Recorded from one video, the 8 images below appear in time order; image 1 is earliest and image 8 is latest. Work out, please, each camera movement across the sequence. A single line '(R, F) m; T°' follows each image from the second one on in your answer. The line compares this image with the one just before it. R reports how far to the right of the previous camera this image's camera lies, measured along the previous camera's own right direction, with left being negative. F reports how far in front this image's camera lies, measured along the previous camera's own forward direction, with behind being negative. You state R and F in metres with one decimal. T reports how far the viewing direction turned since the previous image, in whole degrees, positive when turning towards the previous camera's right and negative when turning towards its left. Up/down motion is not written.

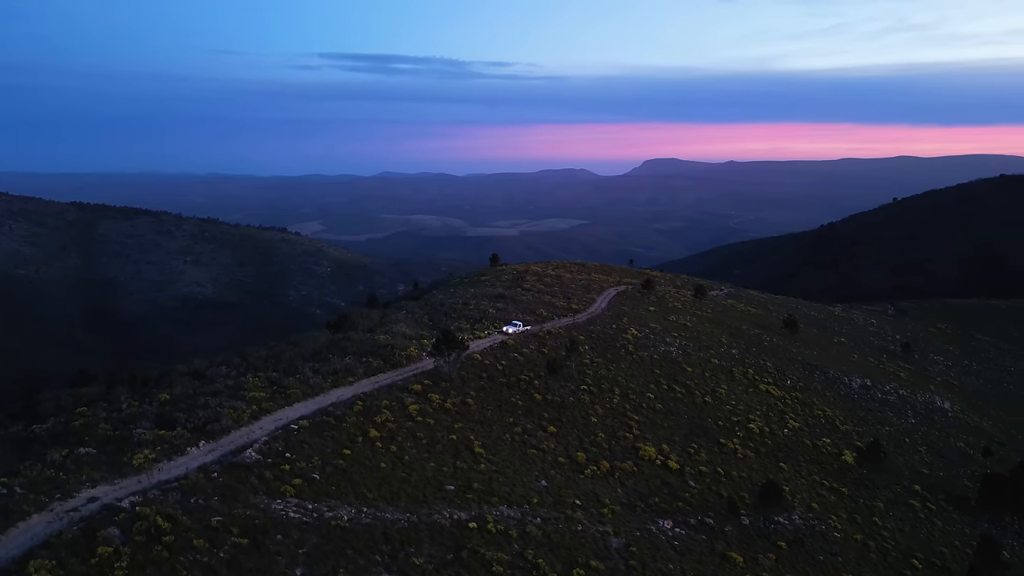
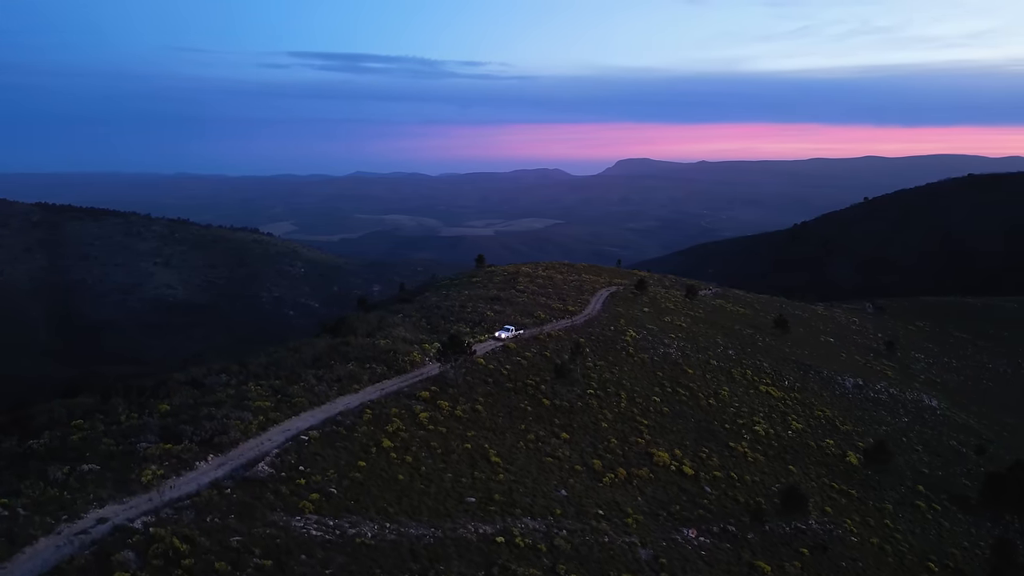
(-1.0, +0.5) m; +2°
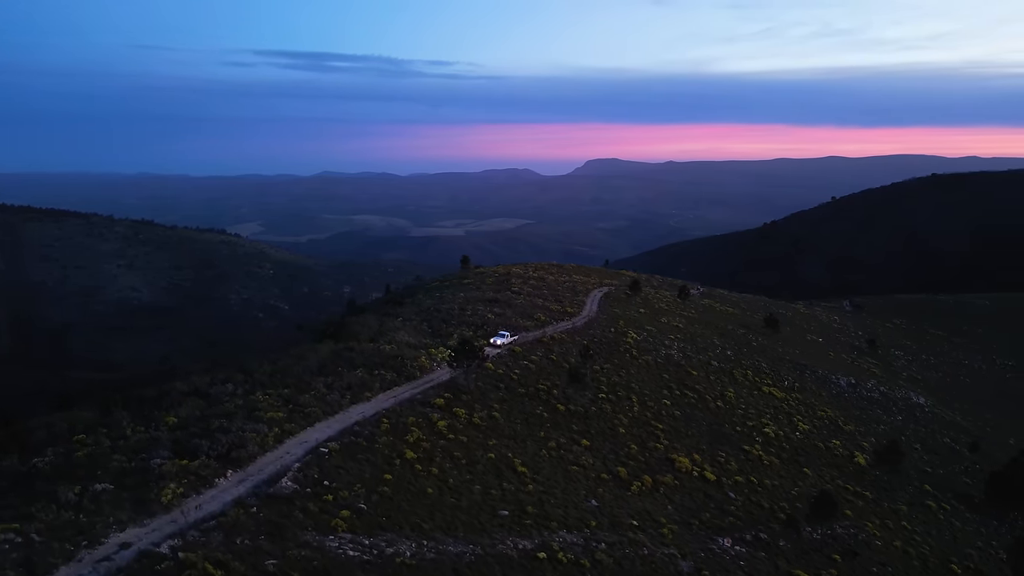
(-1.3, +0.5) m; +2°
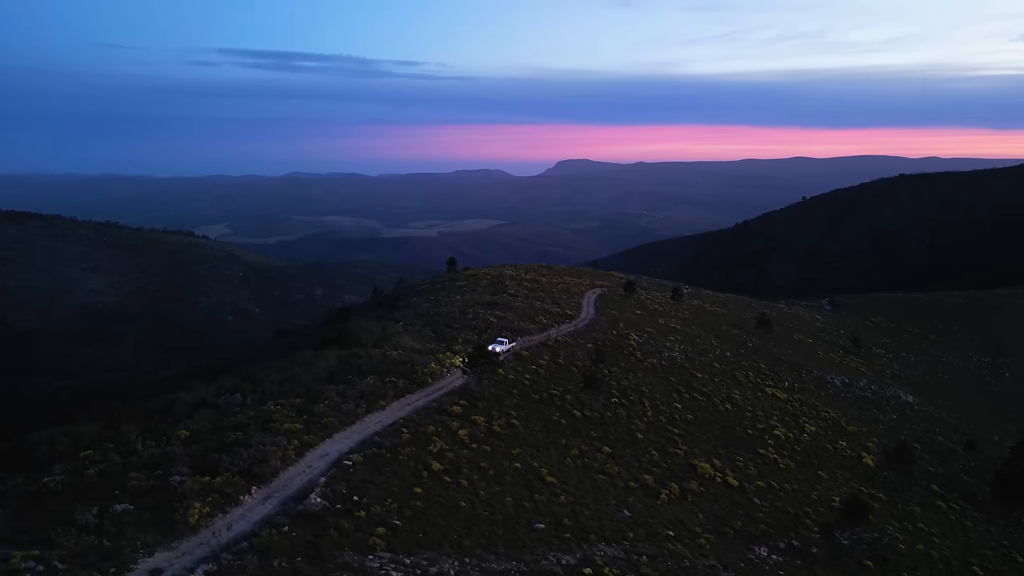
(-1.2, +0.5) m; +2°
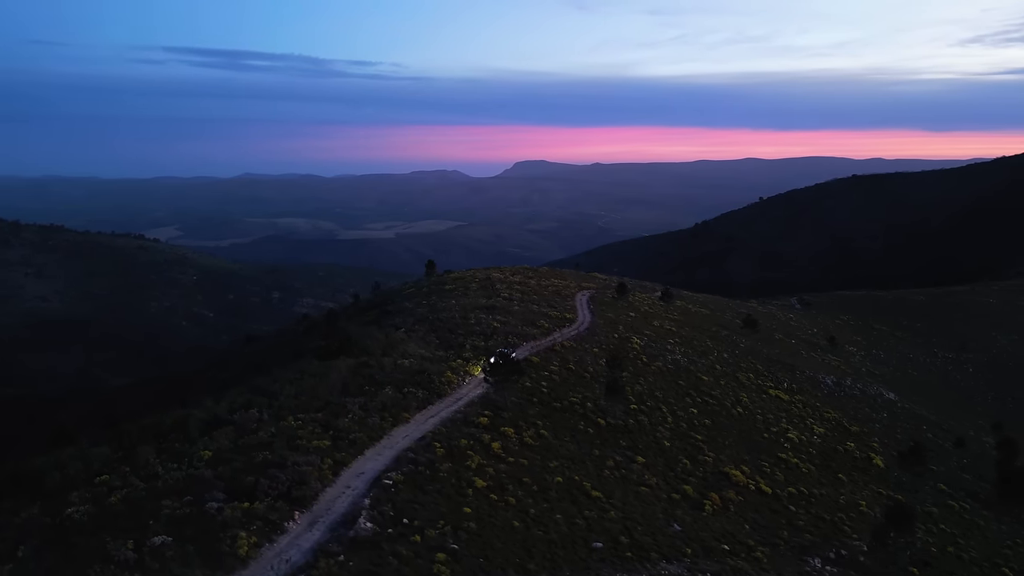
(-1.9, +0.6) m; +3°
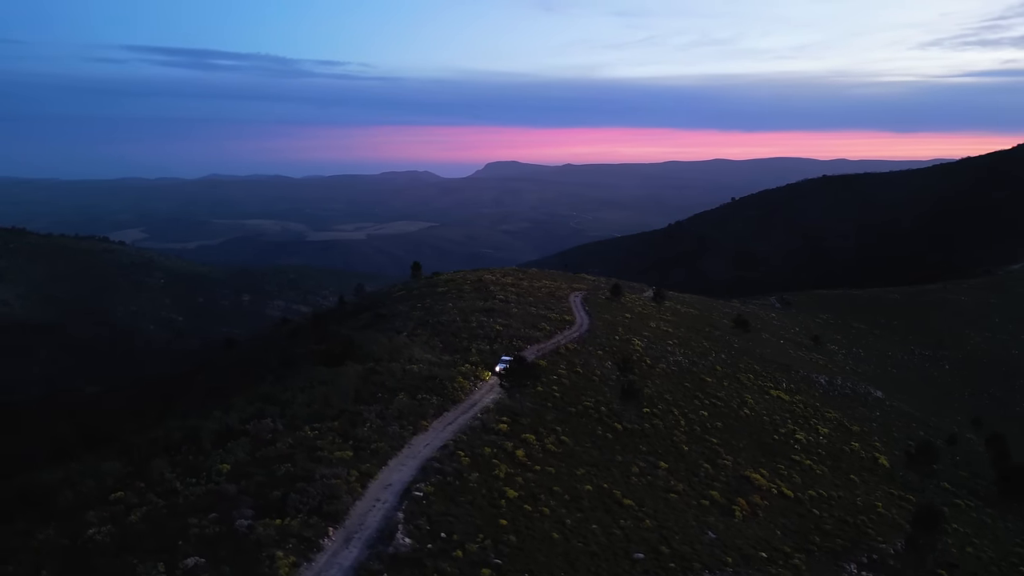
(-1.3, +0.4) m; +2°
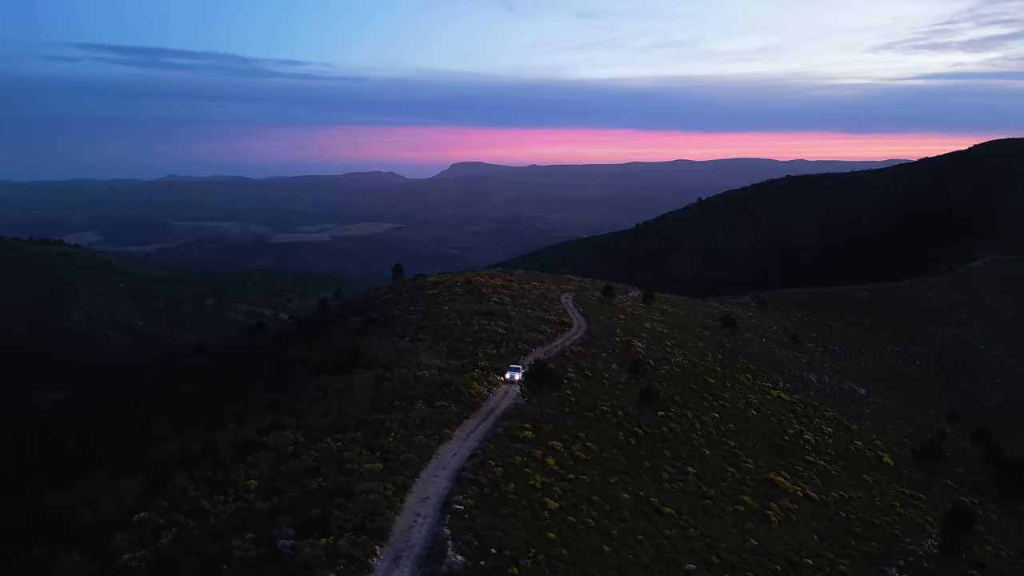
(-1.5, +0.4) m; +2°
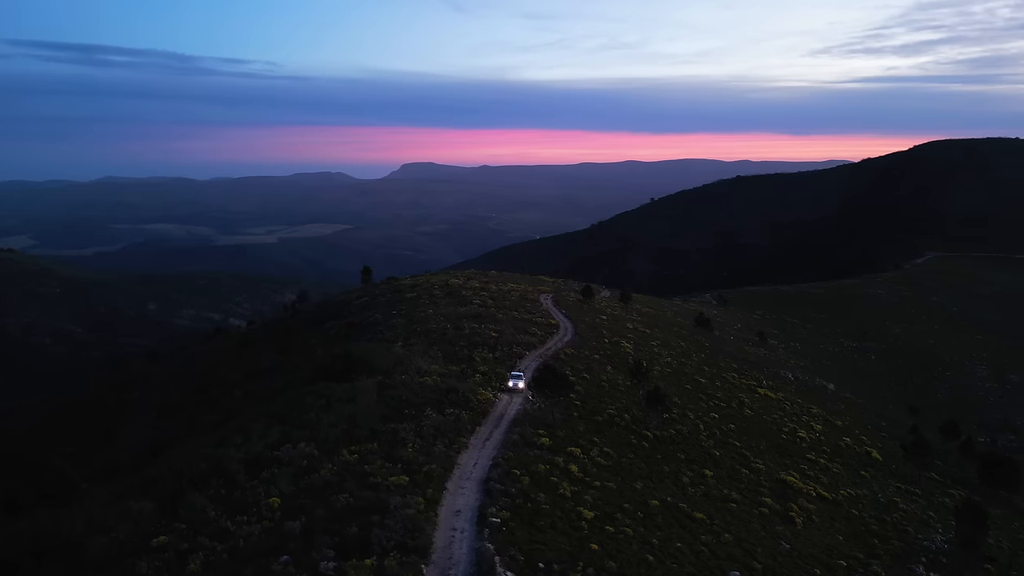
(-1.6, +0.4) m; +3°
